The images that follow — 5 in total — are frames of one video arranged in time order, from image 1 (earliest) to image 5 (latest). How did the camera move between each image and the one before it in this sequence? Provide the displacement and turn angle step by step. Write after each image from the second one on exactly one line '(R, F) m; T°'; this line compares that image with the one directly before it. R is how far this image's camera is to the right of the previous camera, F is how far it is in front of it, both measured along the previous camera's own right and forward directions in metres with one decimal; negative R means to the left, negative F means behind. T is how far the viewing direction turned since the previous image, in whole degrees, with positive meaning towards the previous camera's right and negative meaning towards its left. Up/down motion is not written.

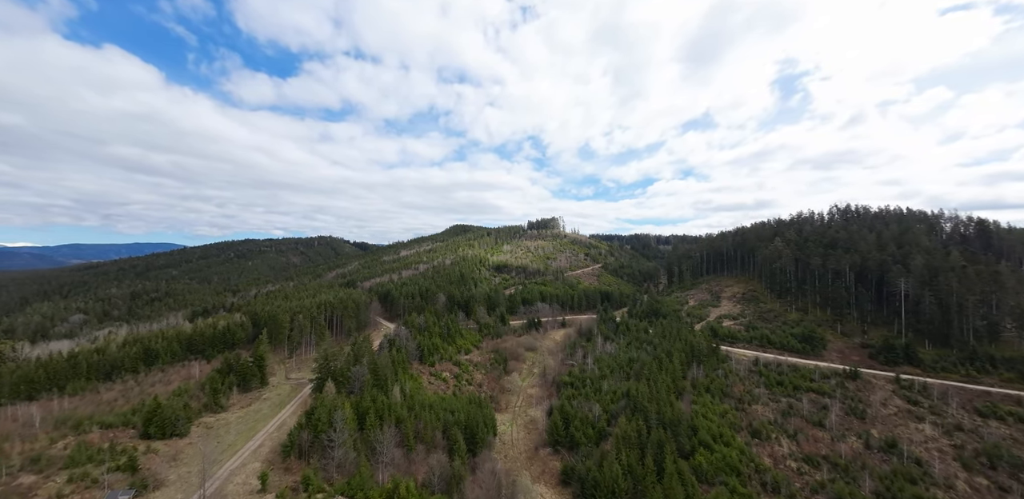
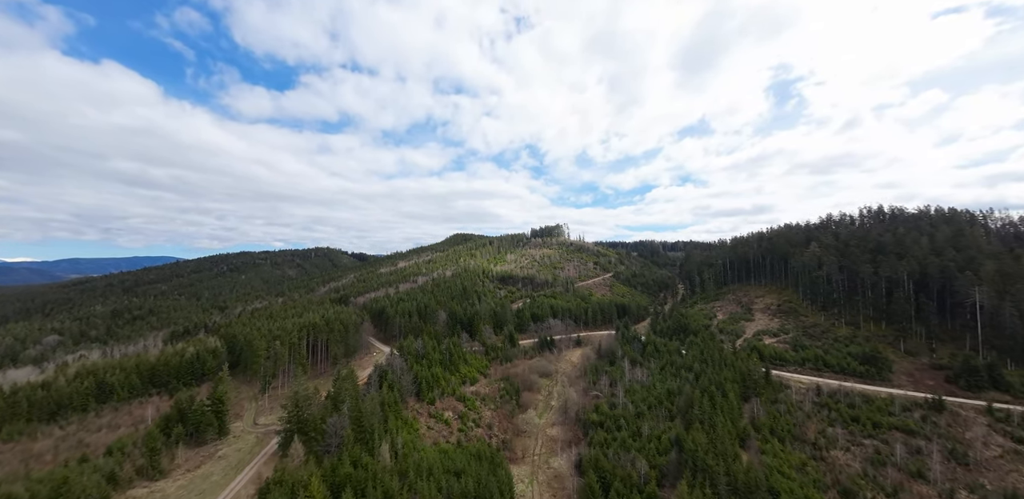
(-2.5, +11.7) m; 0°
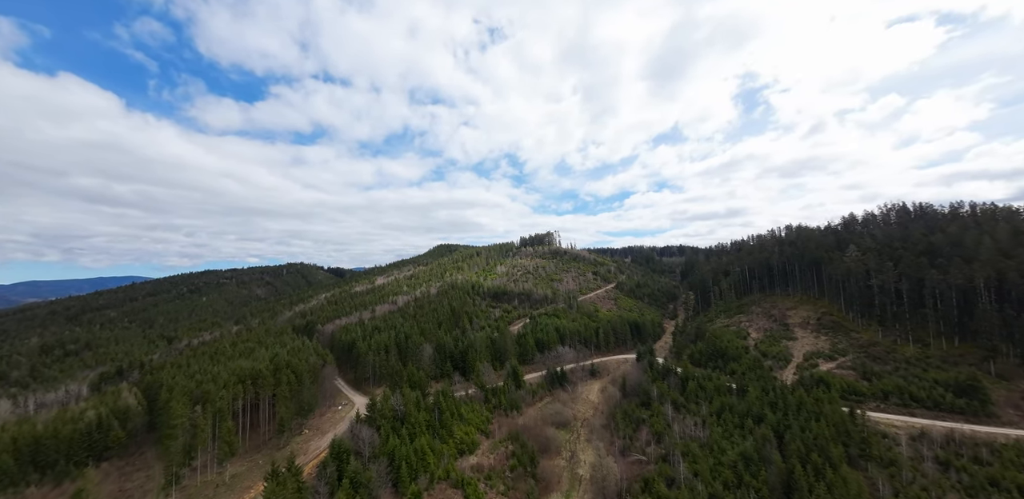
(-3.7, +17.3) m; +3°
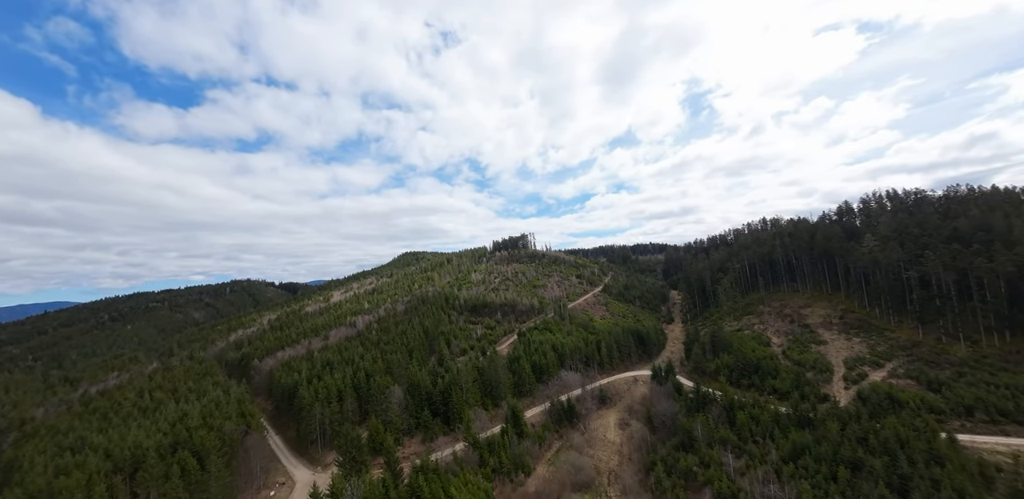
(-4.2, +16.6) m; +6°
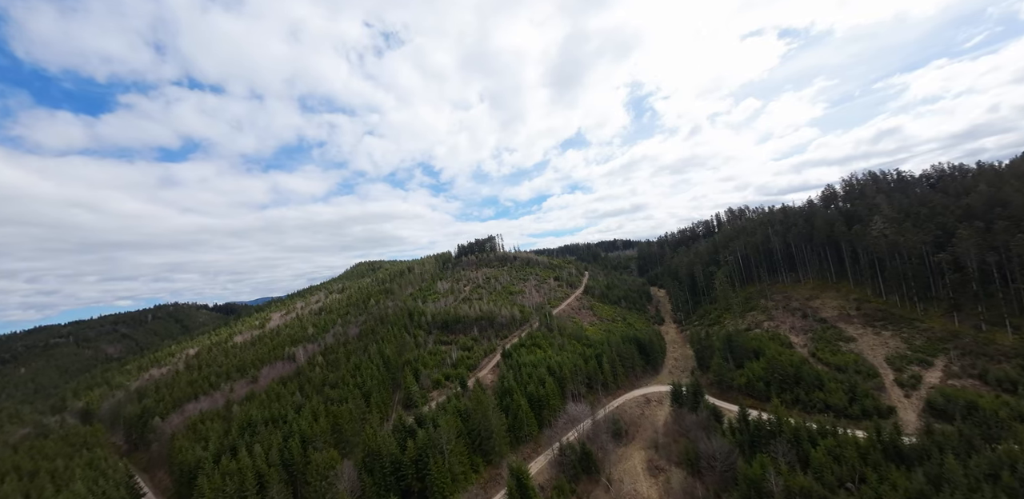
(-3.9, +15.9) m; +7°
